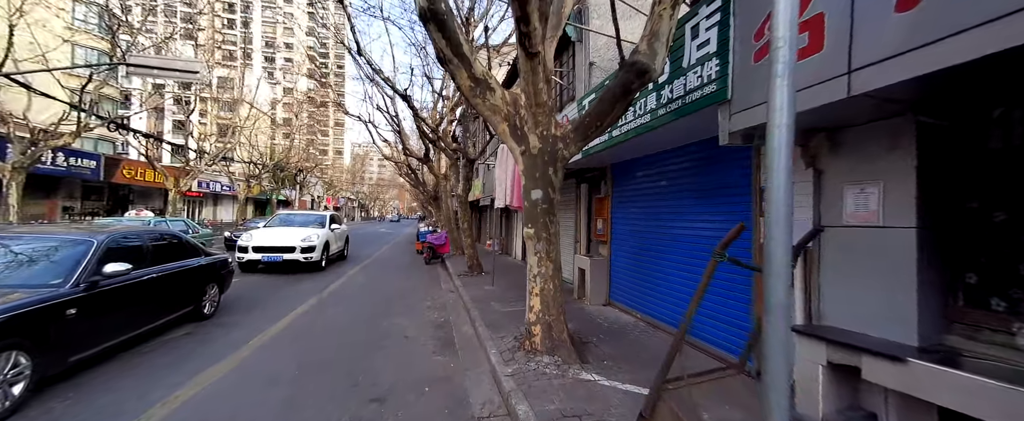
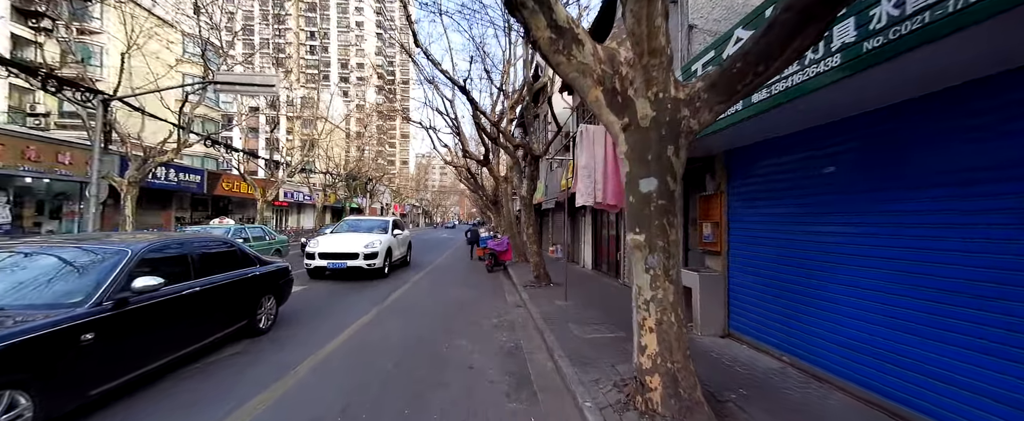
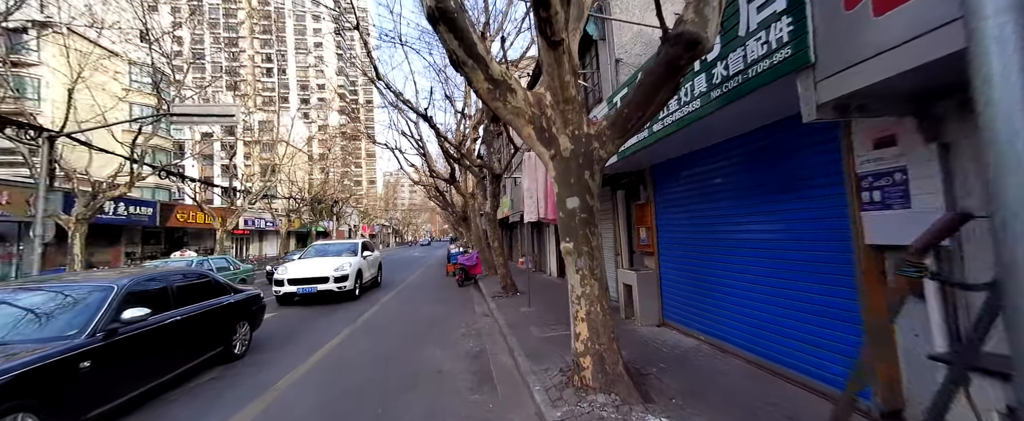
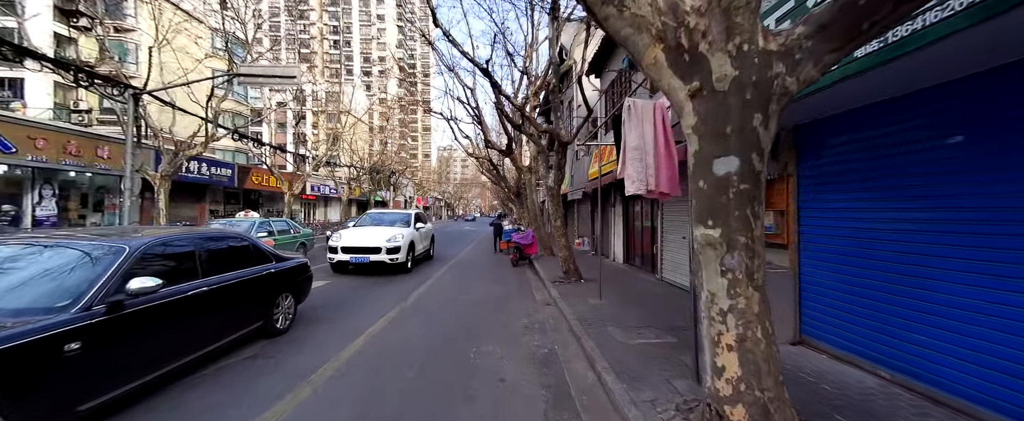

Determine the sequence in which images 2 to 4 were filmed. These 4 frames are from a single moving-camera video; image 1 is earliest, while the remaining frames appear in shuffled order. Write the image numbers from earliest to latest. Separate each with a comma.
3, 2, 4
